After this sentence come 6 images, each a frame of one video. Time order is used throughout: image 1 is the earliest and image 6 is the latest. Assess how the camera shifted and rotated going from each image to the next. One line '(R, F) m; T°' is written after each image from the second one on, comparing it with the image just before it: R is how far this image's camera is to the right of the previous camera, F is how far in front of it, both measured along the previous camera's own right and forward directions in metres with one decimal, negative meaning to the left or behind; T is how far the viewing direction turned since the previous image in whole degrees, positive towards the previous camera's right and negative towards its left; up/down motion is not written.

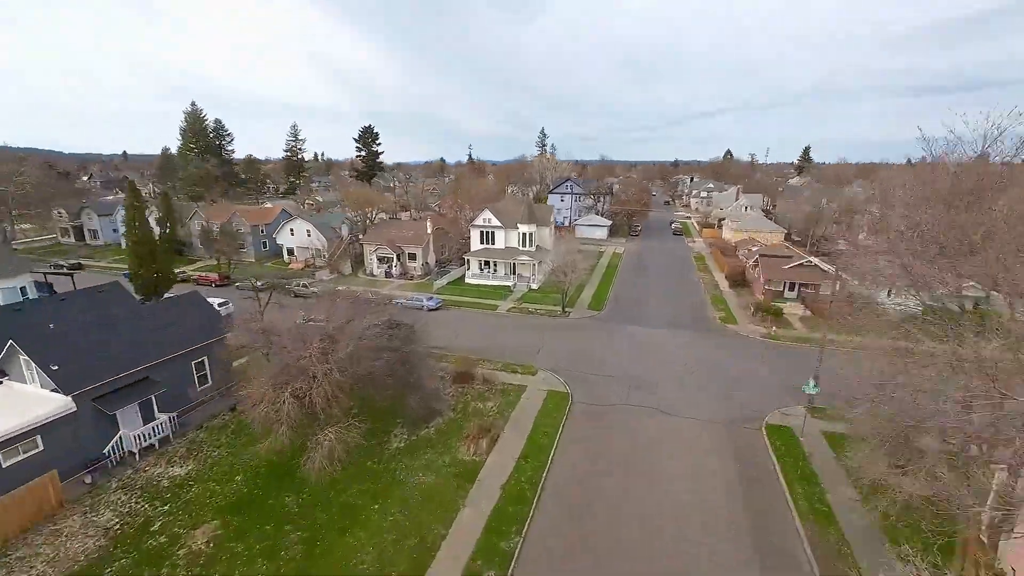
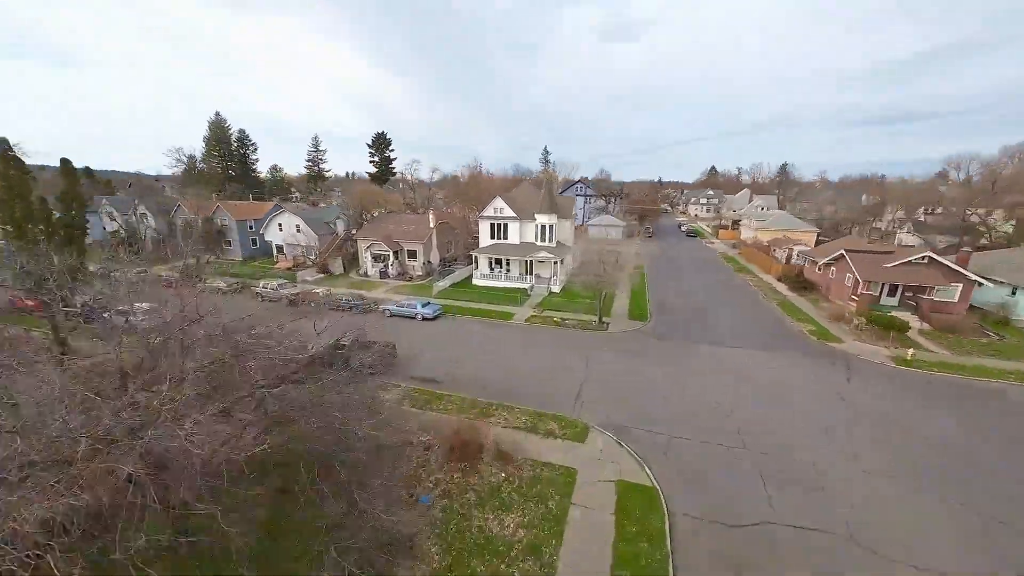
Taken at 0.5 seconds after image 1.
(-0.8, +8.2) m; -1°
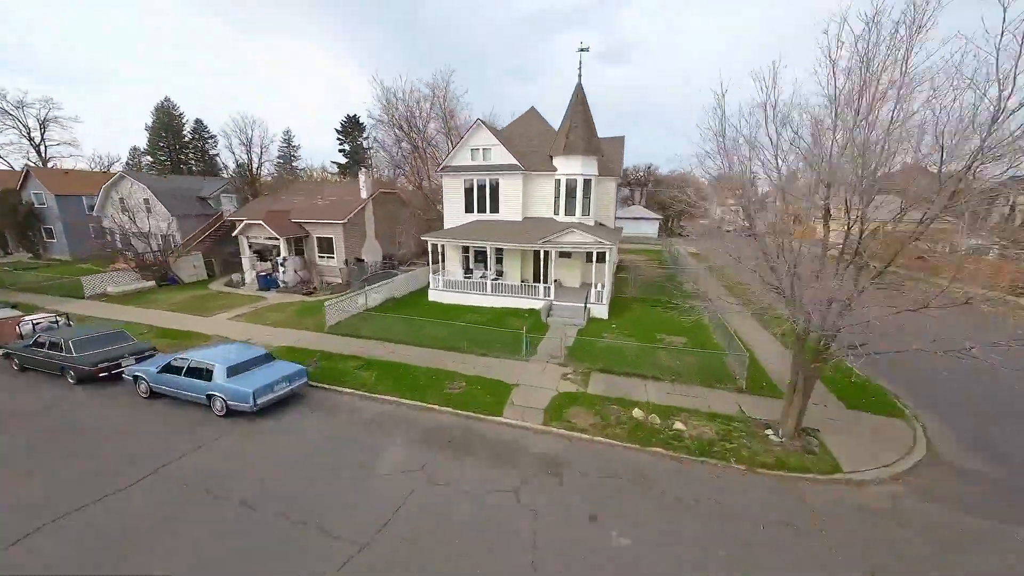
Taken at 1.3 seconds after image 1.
(+0.2, +19.7) m; 0°
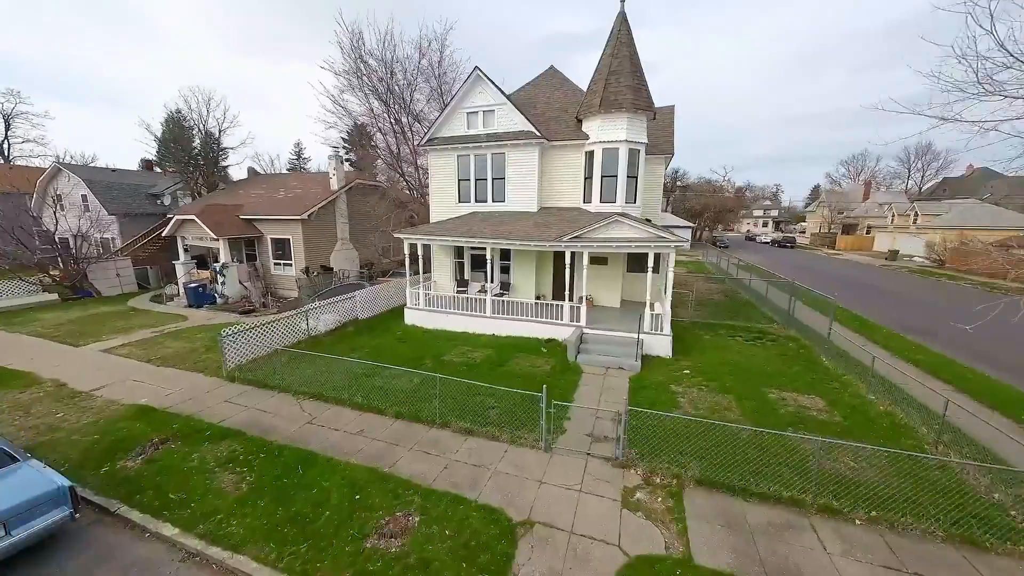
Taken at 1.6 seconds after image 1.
(+0.1, +6.0) m; -2°
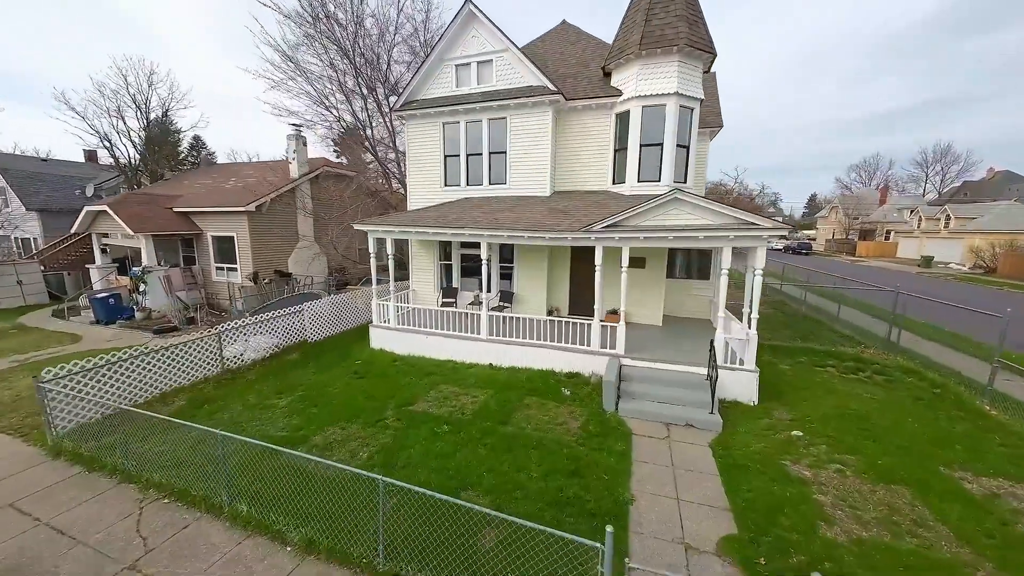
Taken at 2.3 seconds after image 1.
(-0.2, +3.7) m; 0°
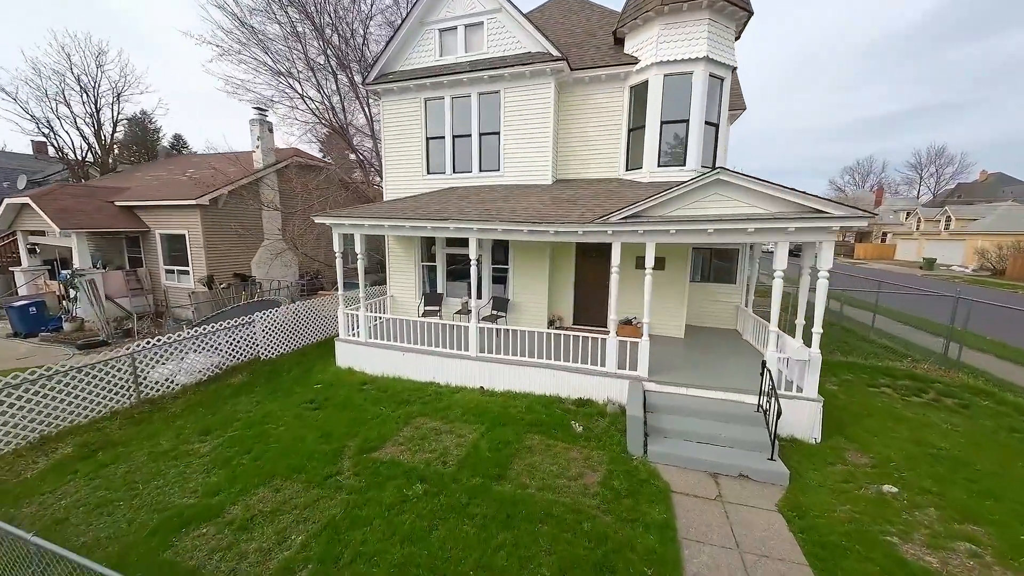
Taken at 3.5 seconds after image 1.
(-0.1, +1.7) m; +1°
